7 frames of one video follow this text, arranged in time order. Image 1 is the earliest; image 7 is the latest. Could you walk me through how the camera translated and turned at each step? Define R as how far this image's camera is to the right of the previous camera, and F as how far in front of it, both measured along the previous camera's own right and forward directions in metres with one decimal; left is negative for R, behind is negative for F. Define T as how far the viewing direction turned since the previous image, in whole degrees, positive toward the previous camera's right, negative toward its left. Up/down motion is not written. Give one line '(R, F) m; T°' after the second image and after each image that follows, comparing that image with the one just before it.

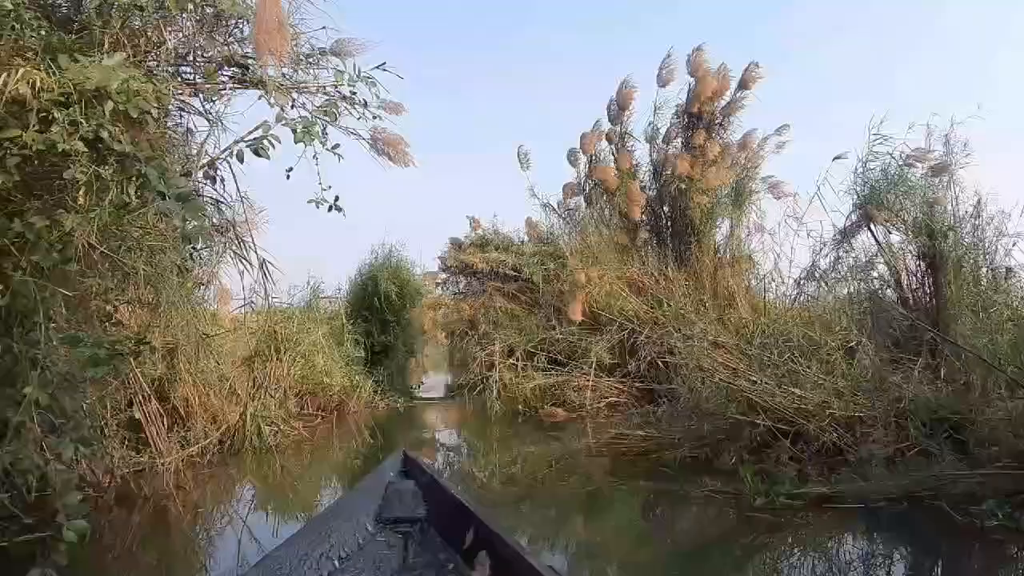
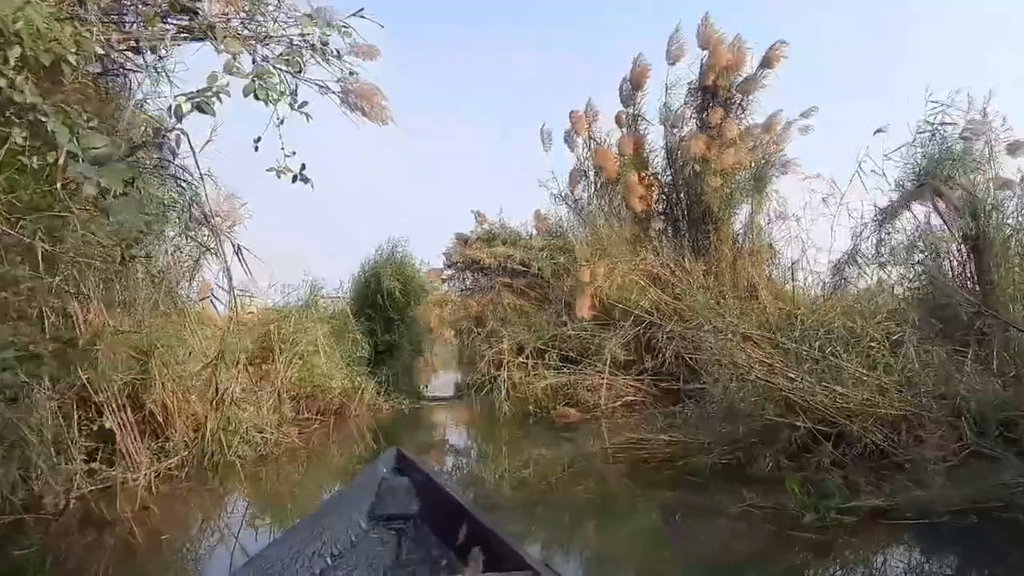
(0.0, +0.5) m; -1°
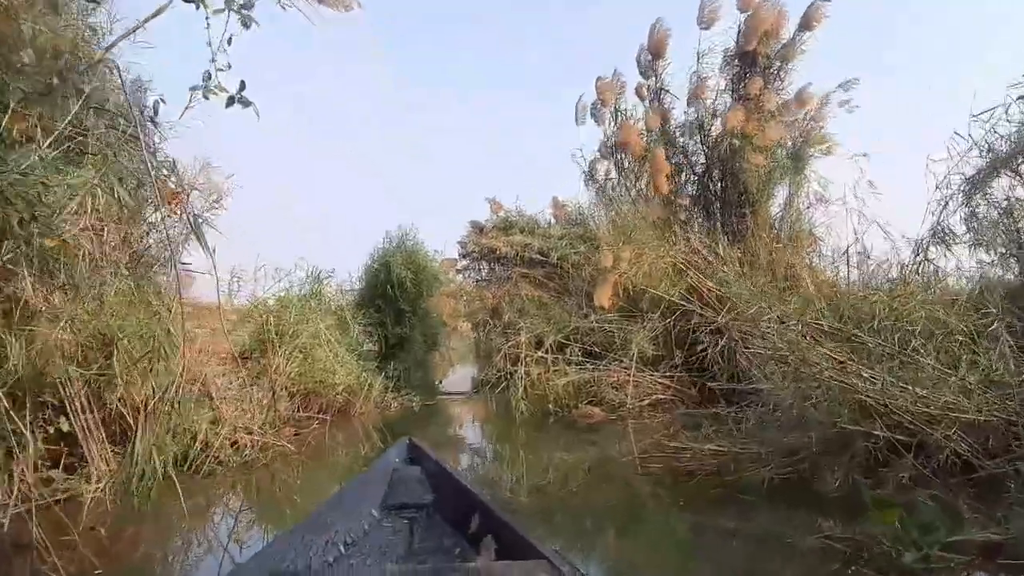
(0.0, +0.6) m; -1°
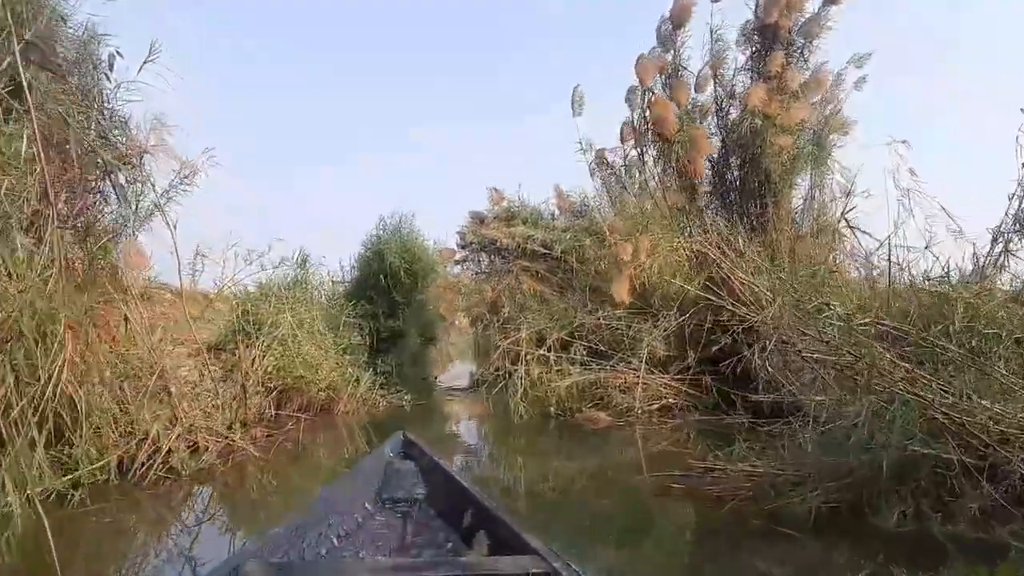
(0.0, +0.6) m; 0°
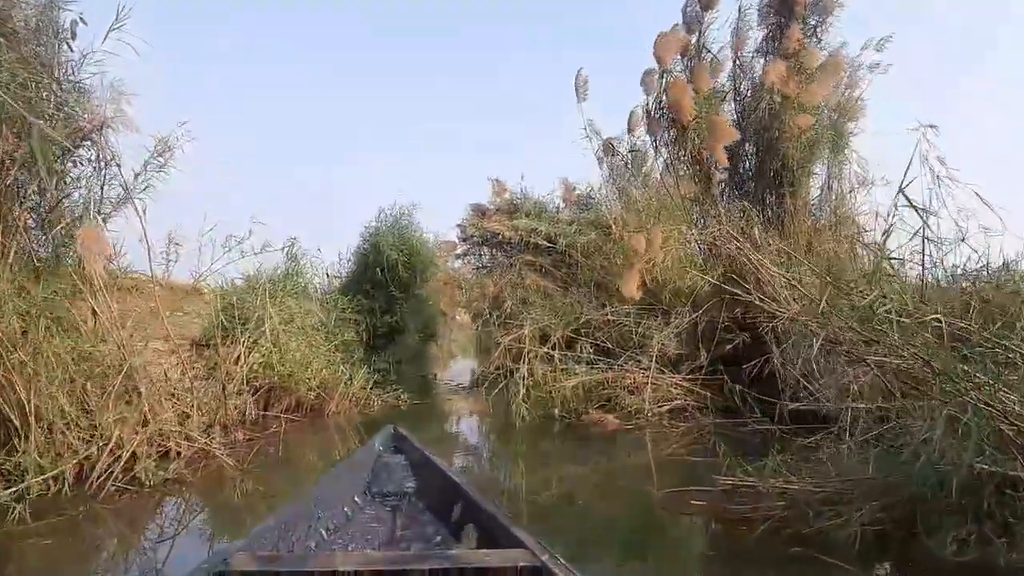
(0.0, +0.4) m; 0°
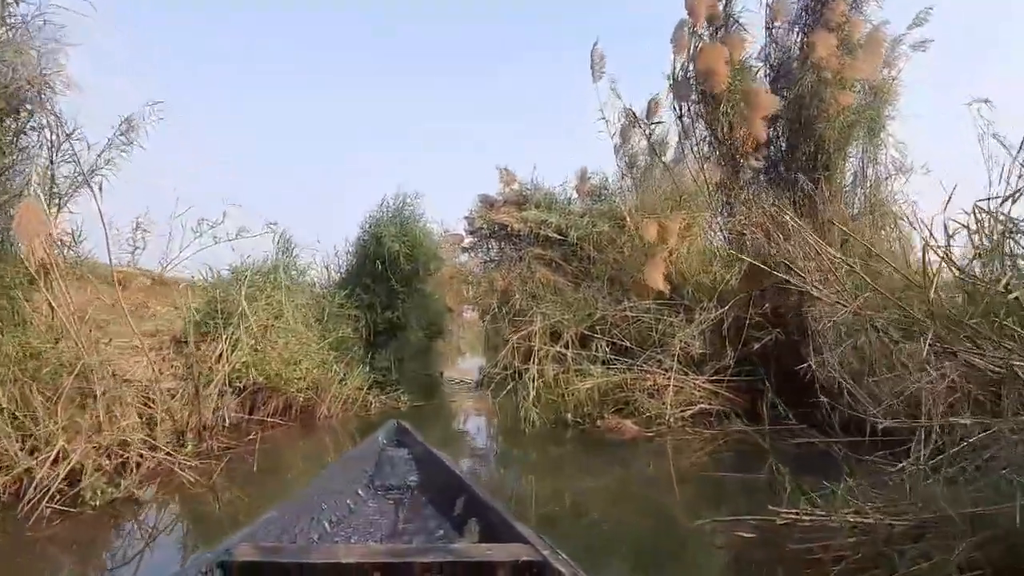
(0.0, +0.5) m; -1°
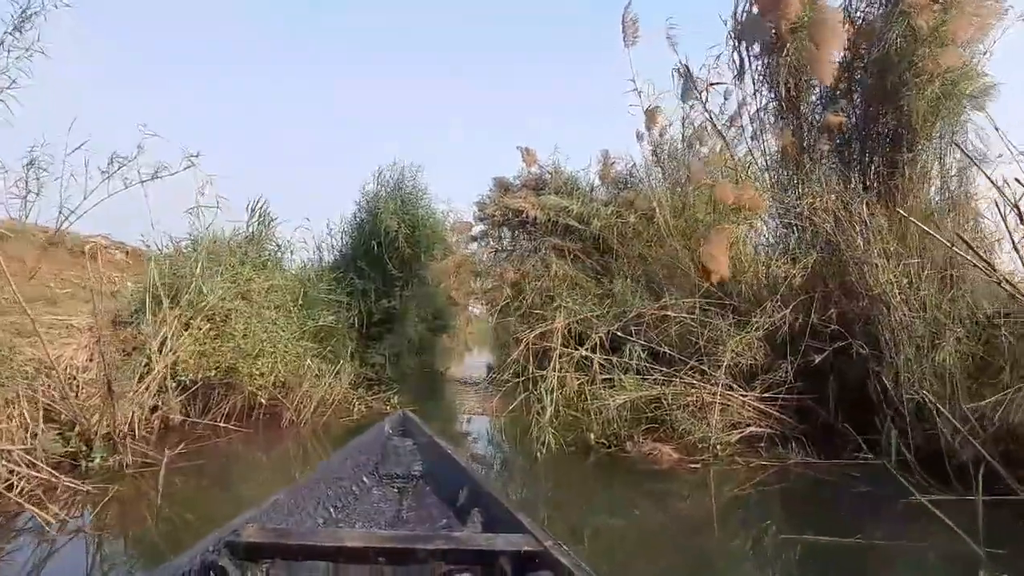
(0.0, +1.0) m; -1°
